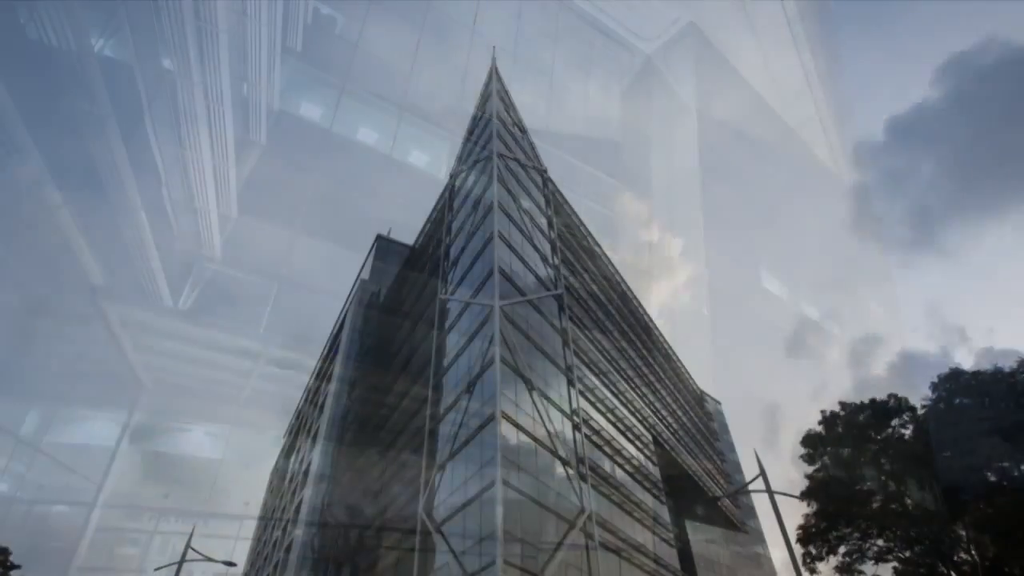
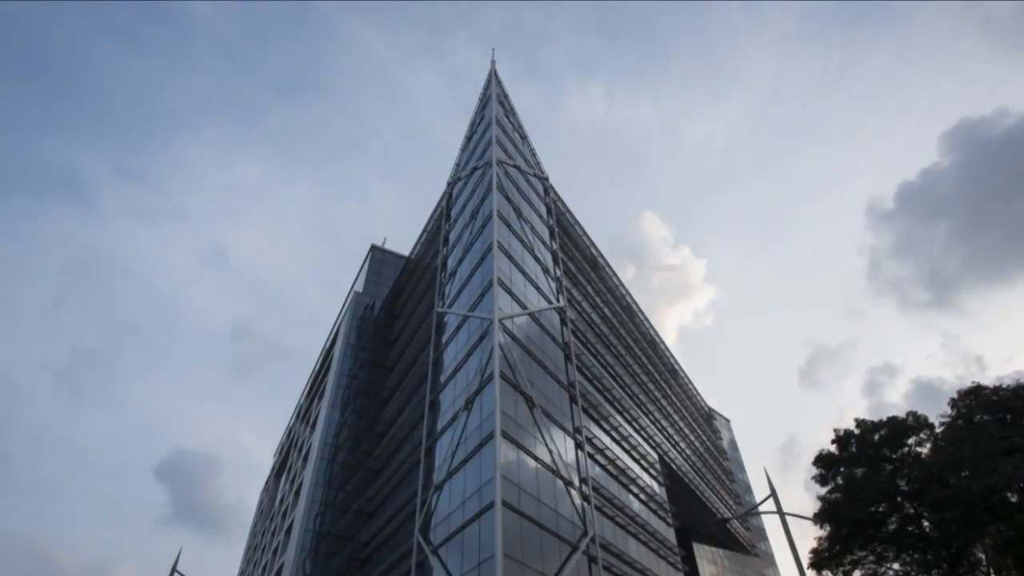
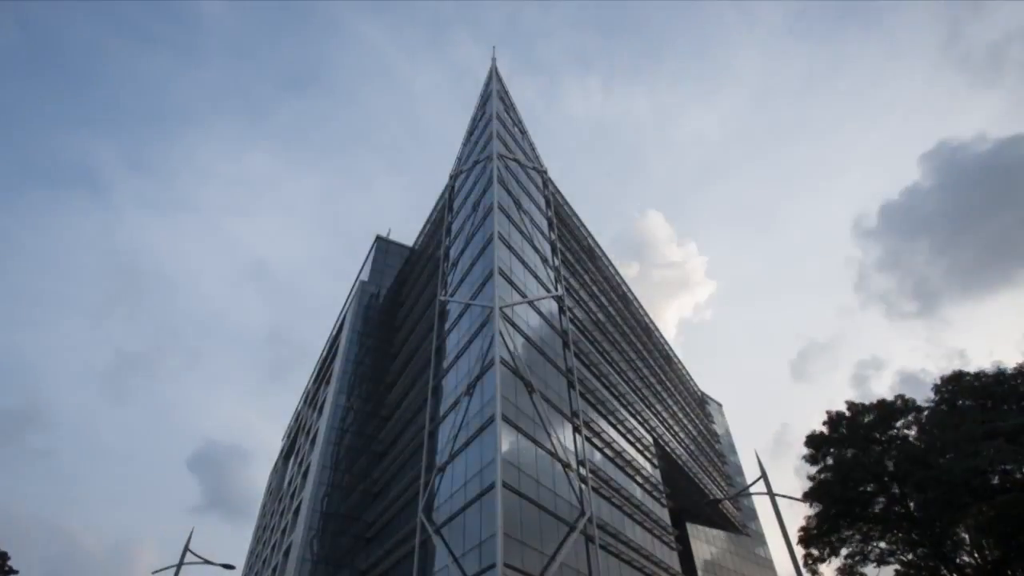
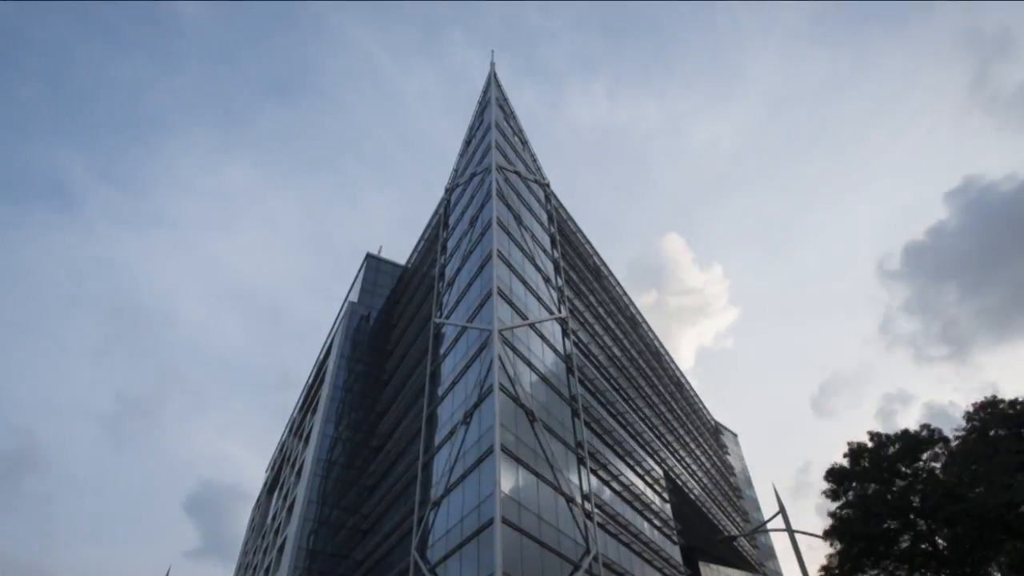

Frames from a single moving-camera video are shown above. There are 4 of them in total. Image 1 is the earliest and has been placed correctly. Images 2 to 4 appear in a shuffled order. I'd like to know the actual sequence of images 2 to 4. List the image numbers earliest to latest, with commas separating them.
3, 2, 4
